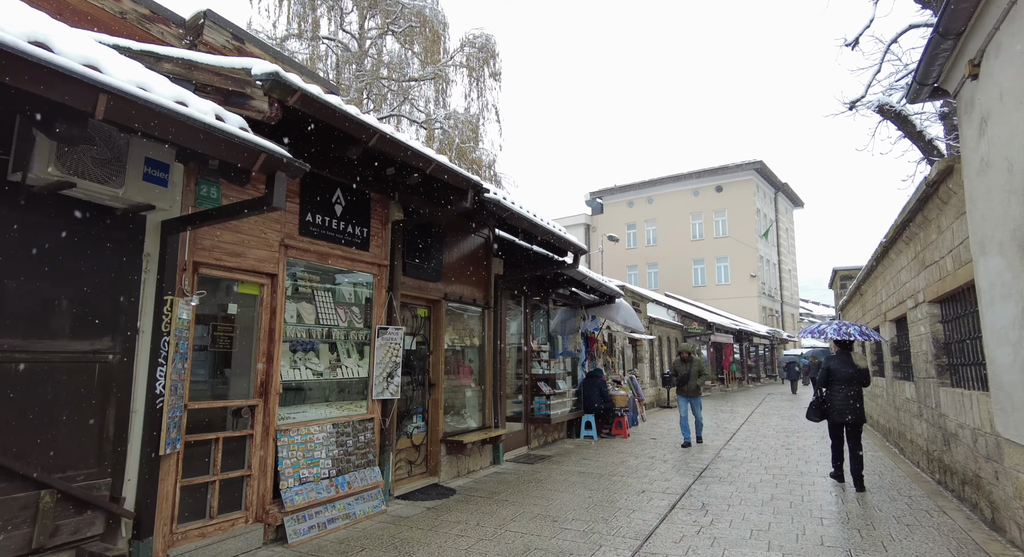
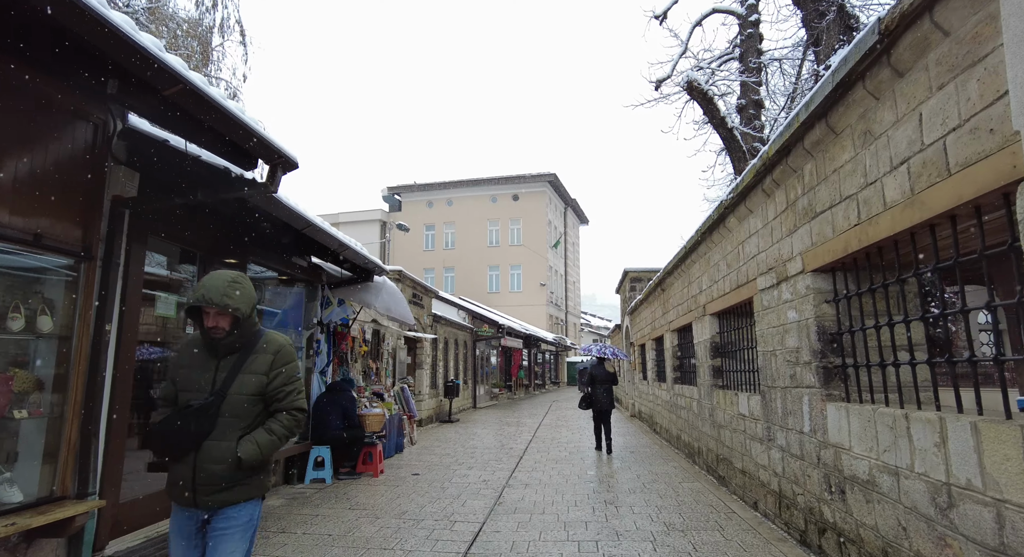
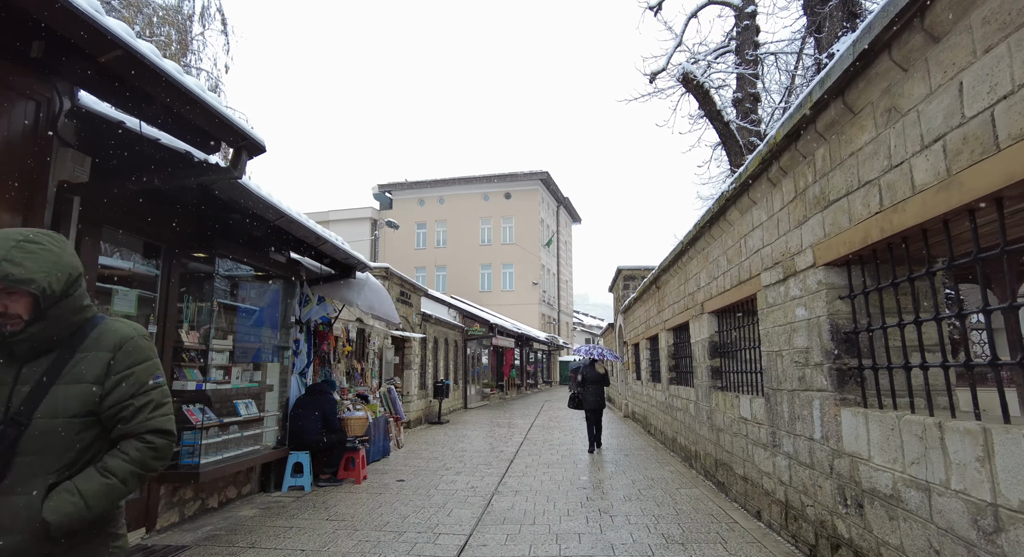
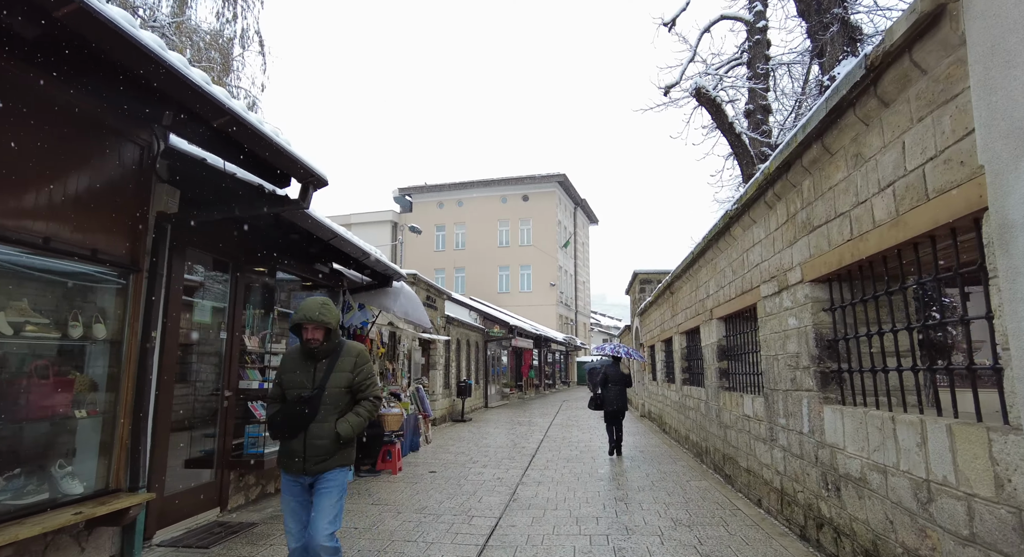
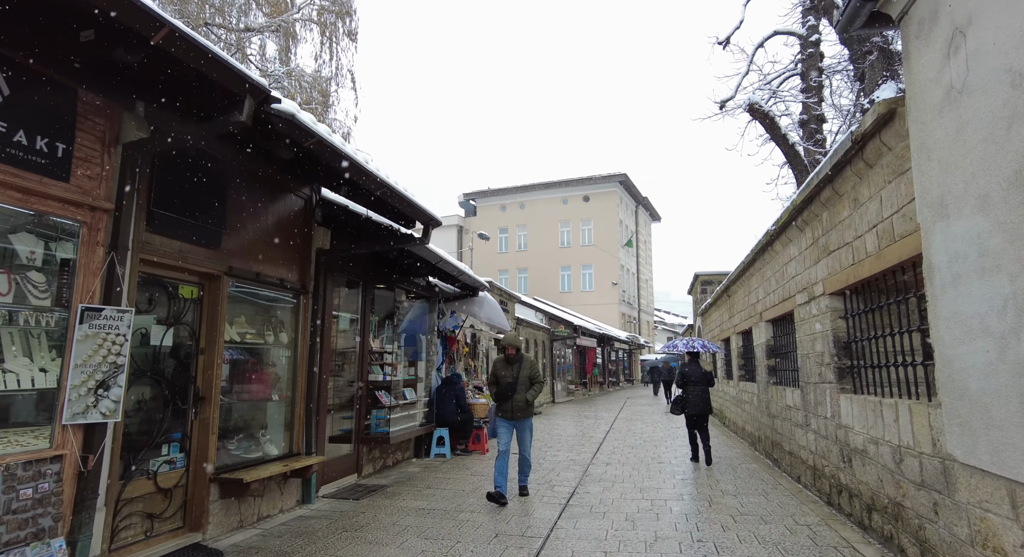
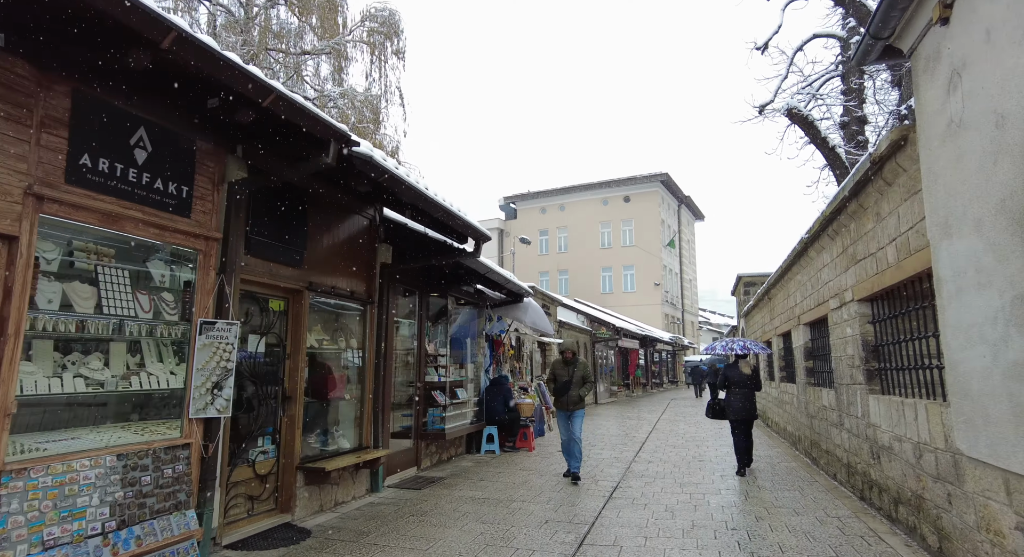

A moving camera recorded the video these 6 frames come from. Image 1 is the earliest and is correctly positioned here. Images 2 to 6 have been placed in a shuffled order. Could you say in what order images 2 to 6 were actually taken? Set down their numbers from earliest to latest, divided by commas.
6, 5, 4, 2, 3
